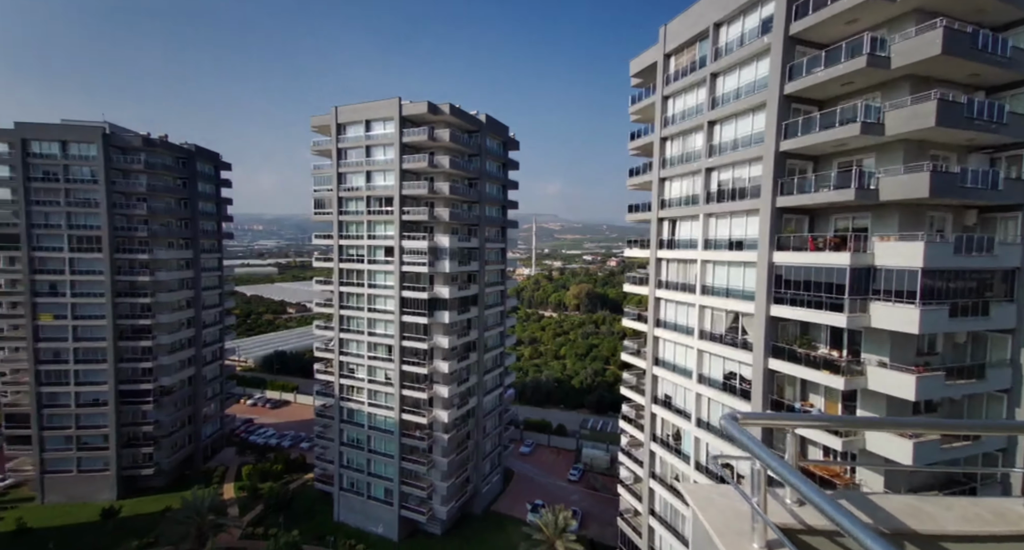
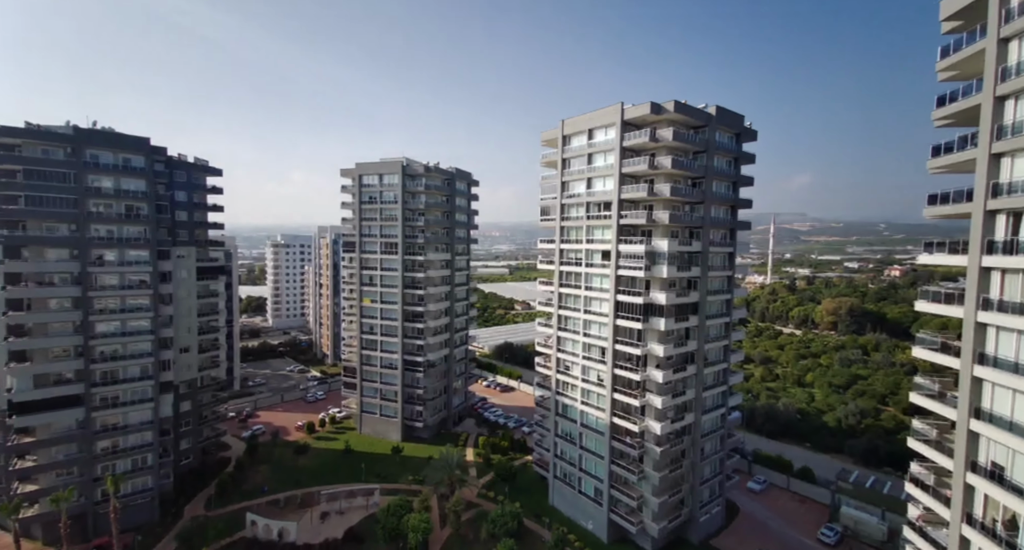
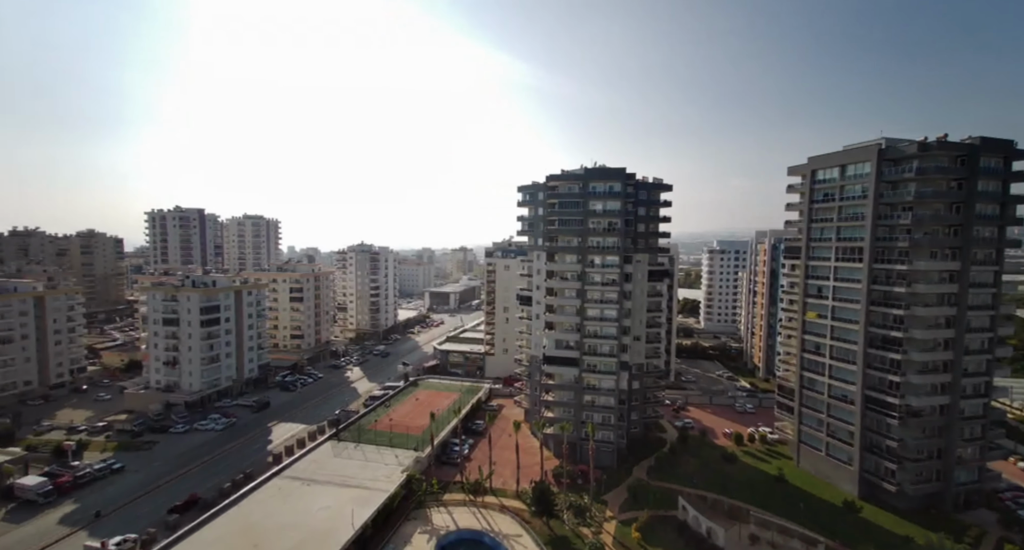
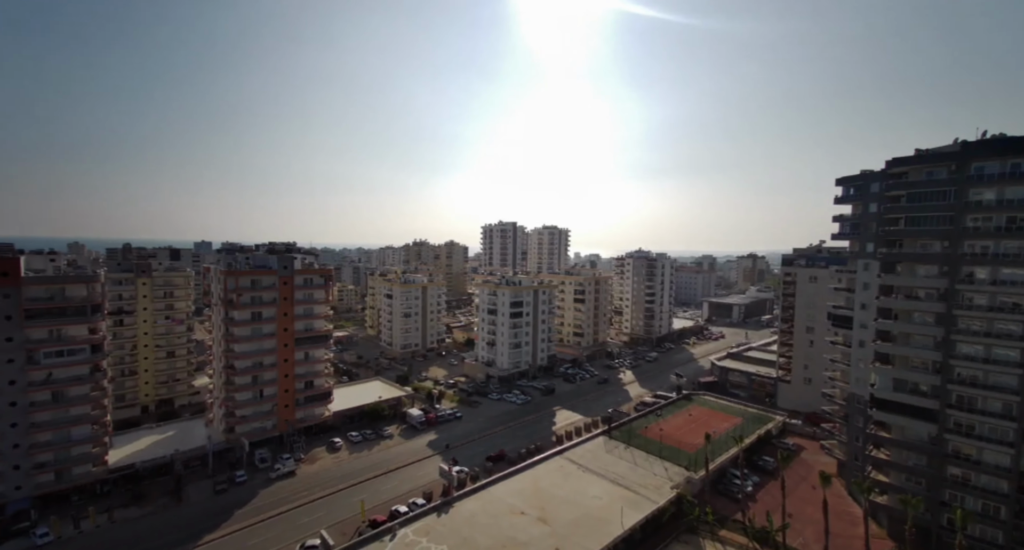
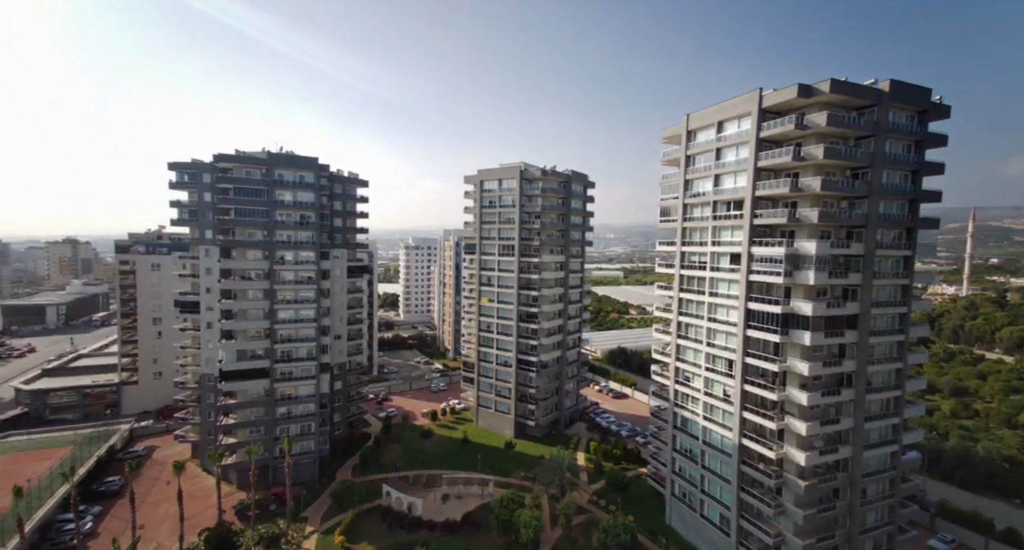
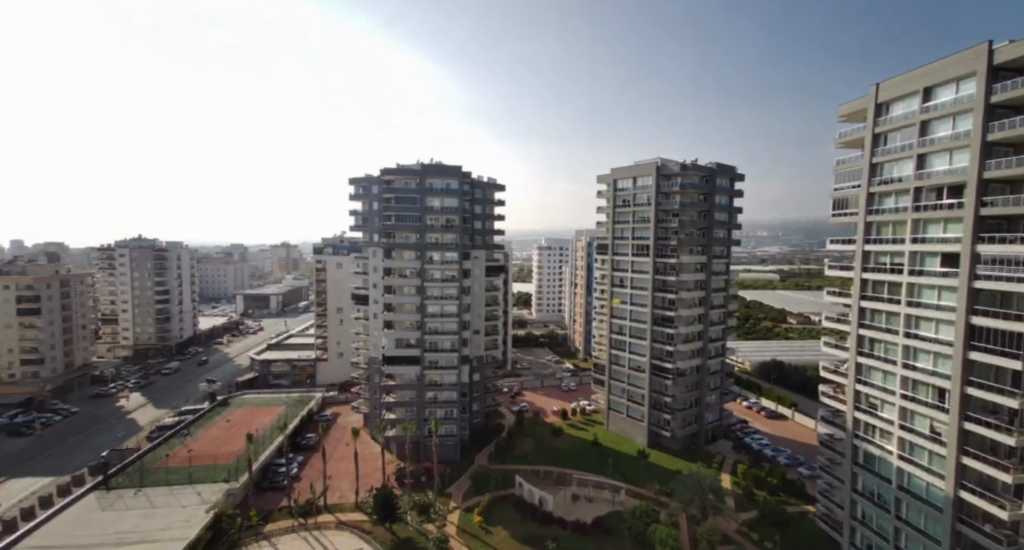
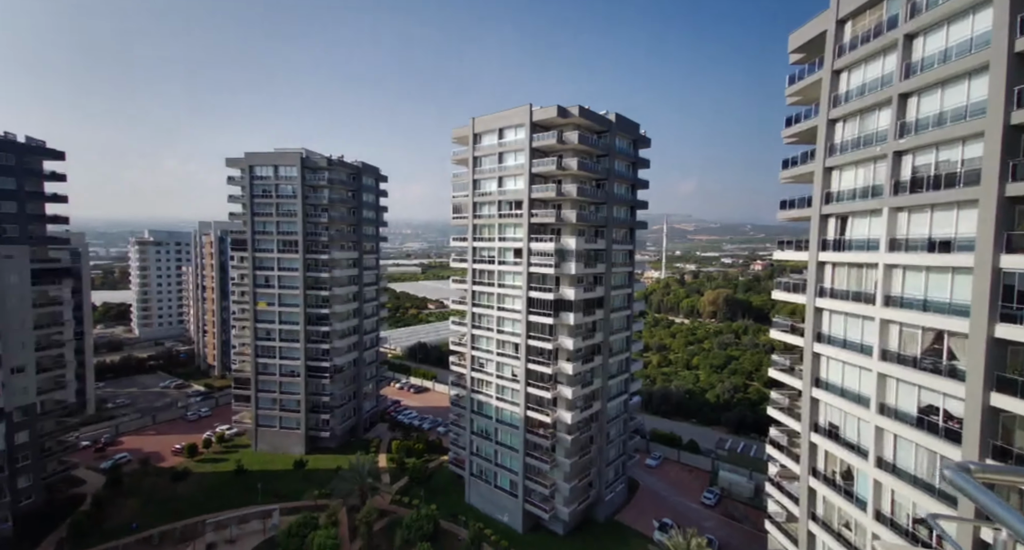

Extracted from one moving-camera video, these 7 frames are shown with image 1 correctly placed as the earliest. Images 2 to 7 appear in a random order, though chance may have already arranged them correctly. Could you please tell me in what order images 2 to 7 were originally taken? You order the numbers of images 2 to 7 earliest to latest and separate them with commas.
7, 2, 5, 6, 3, 4
